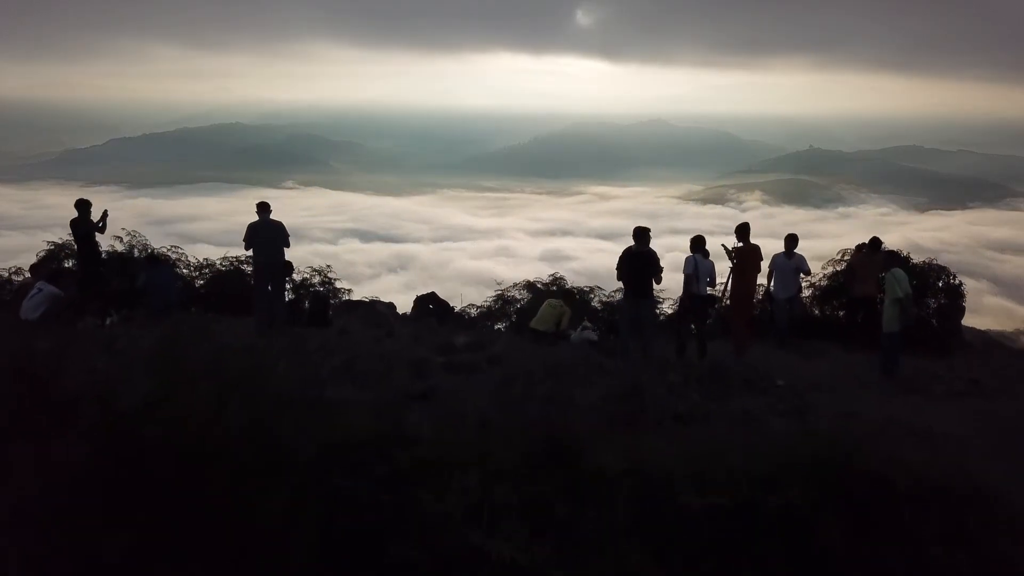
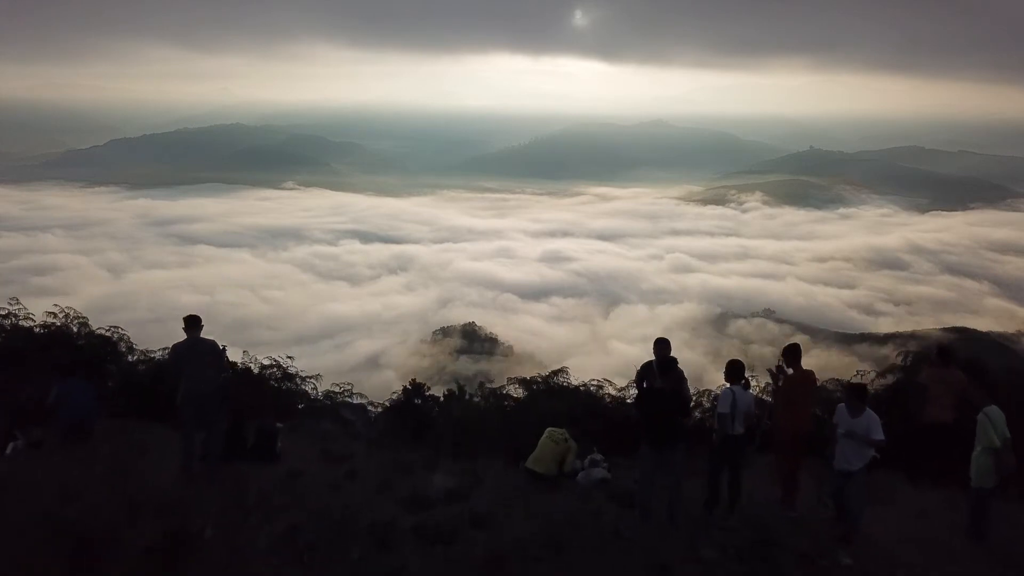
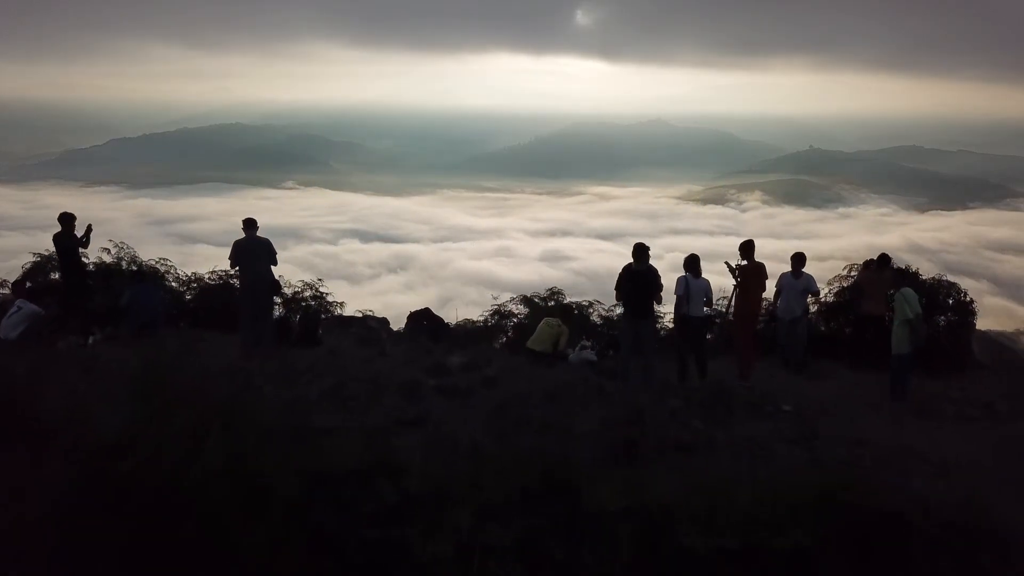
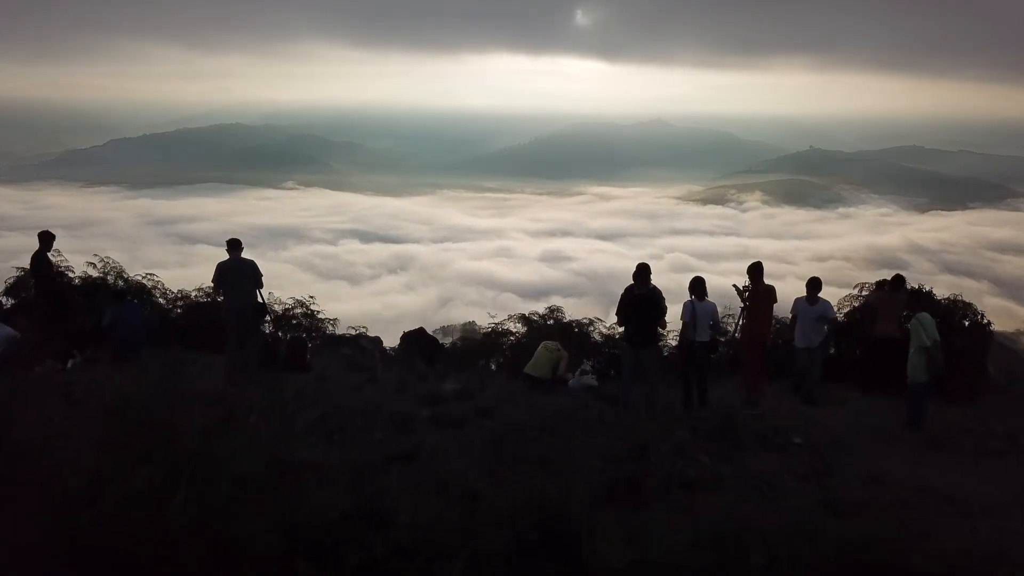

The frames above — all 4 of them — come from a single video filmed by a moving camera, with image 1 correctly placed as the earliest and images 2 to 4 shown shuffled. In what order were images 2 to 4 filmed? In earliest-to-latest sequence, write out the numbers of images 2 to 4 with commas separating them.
3, 4, 2
